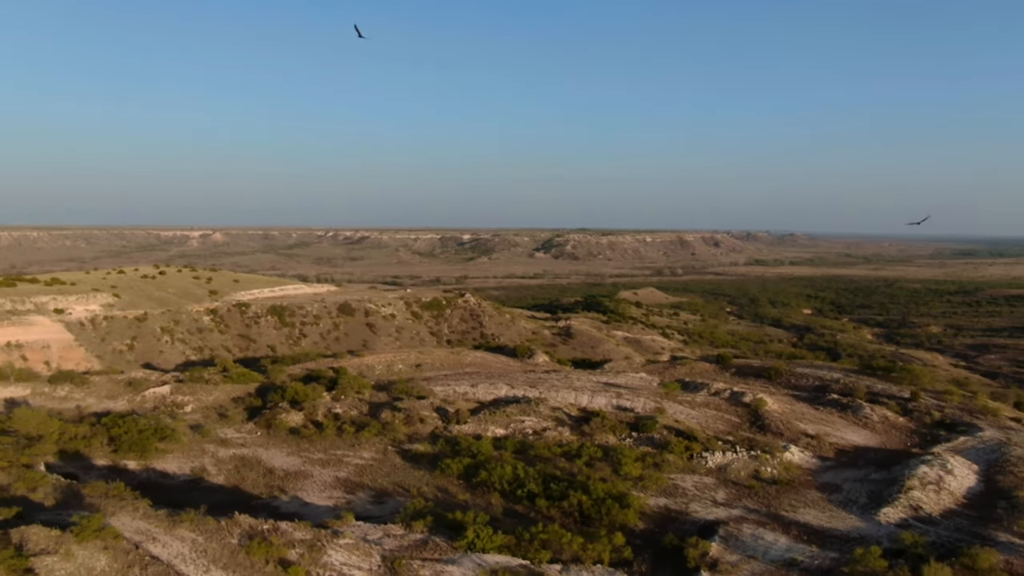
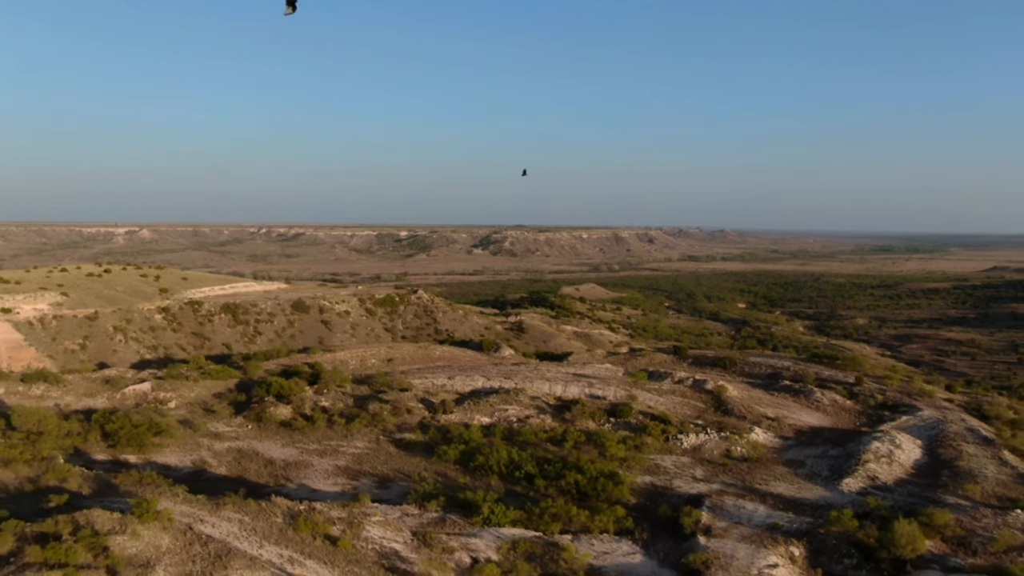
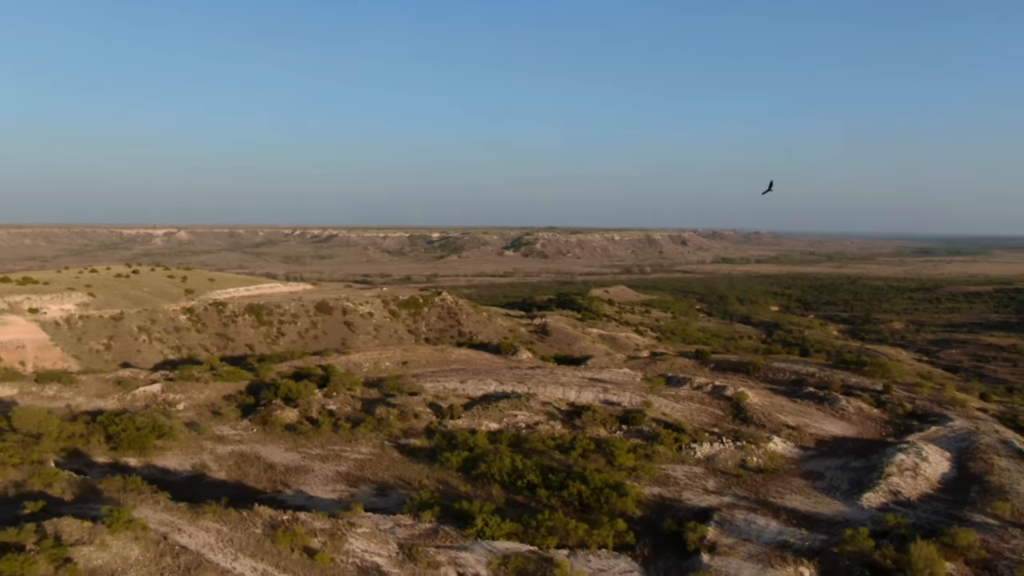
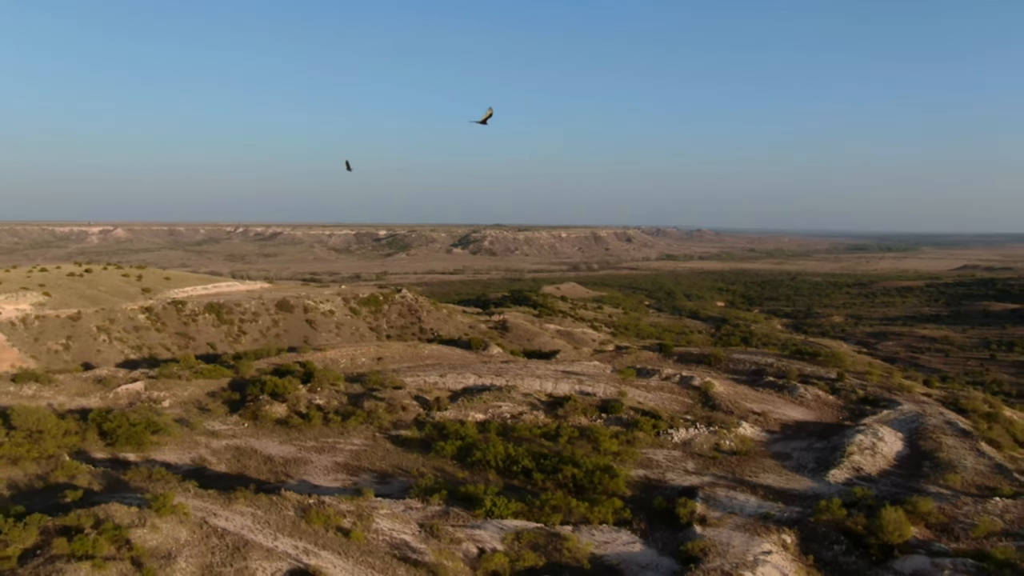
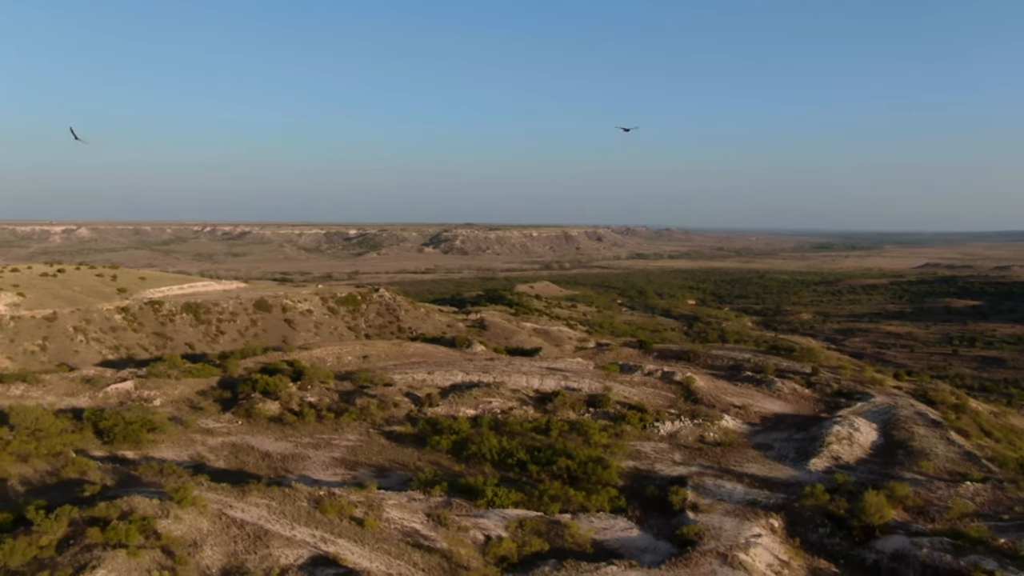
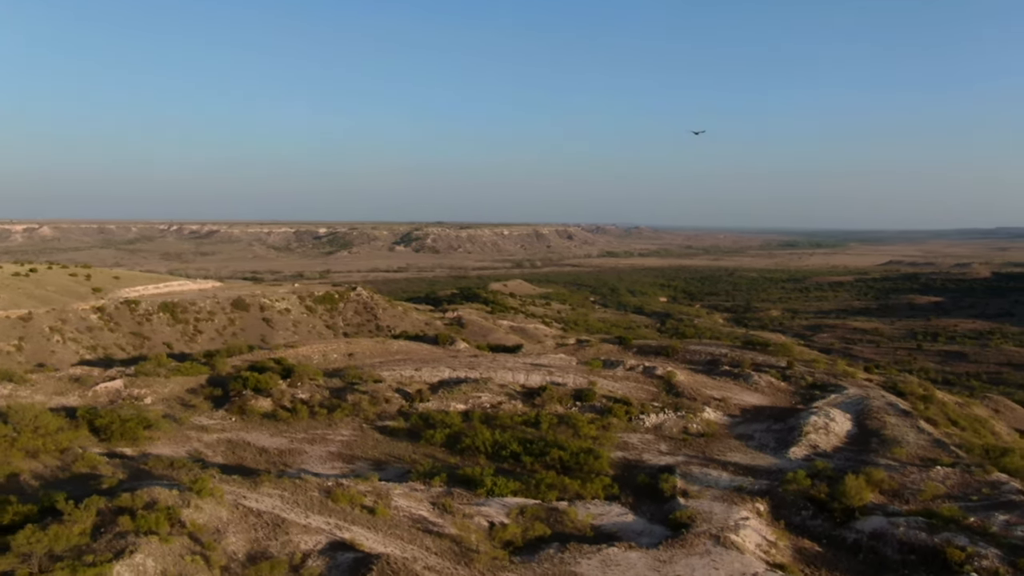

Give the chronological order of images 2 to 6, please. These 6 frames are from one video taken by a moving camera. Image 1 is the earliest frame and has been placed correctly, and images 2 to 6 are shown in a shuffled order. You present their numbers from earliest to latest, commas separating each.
3, 2, 4, 5, 6
